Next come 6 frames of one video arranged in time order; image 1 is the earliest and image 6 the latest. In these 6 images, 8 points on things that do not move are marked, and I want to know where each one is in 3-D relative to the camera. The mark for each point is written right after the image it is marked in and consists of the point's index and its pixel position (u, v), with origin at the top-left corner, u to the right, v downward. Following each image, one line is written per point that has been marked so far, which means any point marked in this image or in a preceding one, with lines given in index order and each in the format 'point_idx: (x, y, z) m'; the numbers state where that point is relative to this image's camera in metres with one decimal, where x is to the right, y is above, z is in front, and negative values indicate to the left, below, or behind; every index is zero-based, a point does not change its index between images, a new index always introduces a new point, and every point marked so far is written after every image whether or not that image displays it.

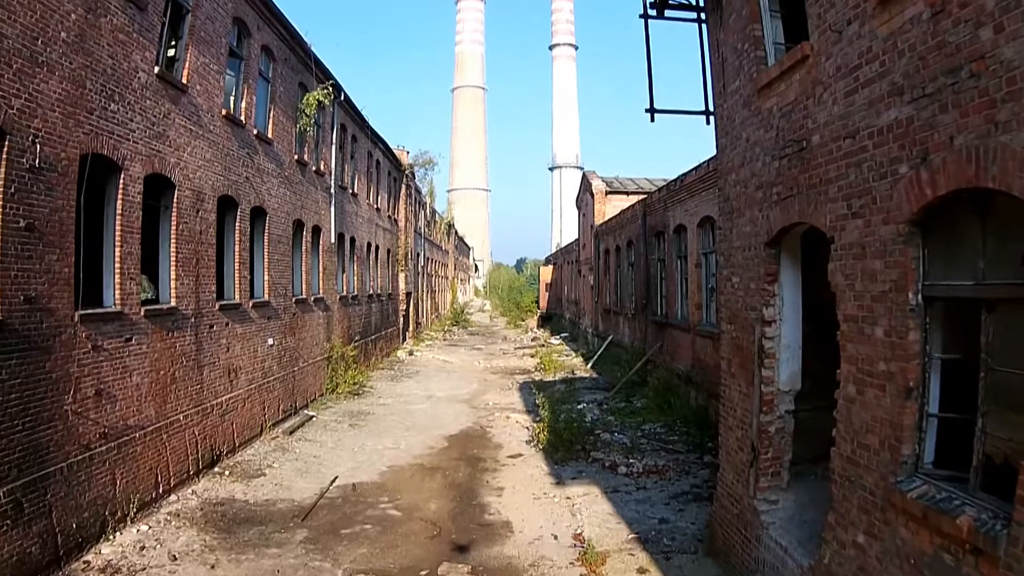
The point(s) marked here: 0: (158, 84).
0: (-4.6, +2.6, +9.3) m
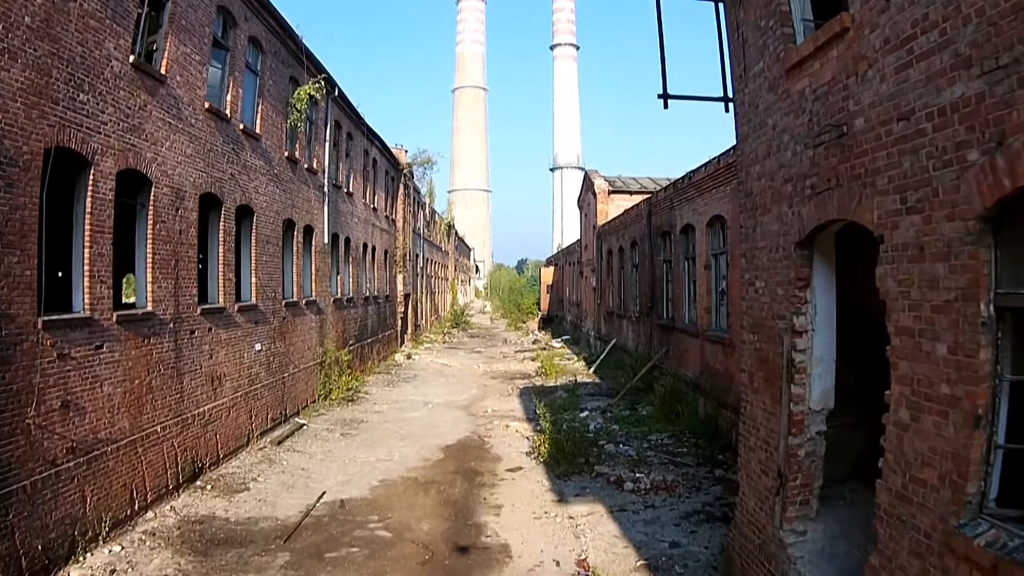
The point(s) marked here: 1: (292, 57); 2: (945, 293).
0: (-4.6, +2.6, +8.7) m
1: (-4.2, +4.4, +13.6) m
2: (+2.0, 0.0, +3.3) m
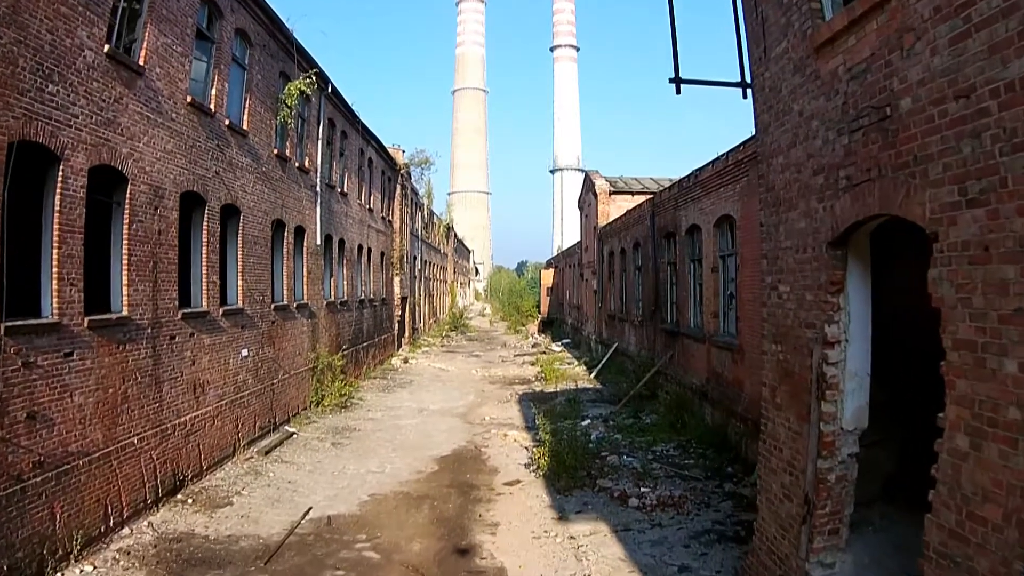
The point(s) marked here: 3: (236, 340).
0: (-4.6, +2.6, +8.2) m
1: (-4.2, +4.3, +13.1) m
2: (+2.0, 0.0, +2.8) m
3: (-4.2, -0.8, +10.9) m
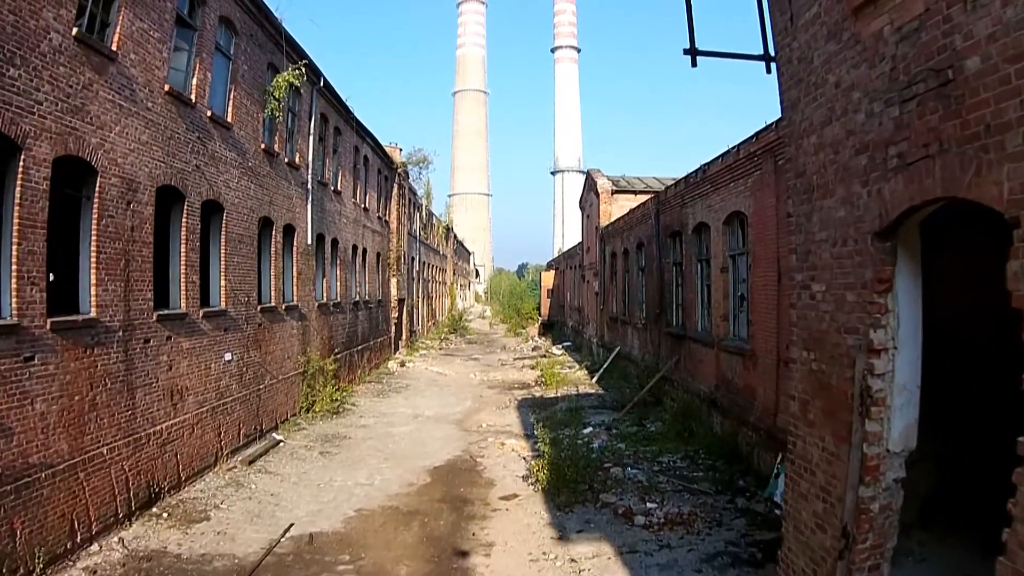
0: (-4.7, +2.6, +7.7) m
1: (-4.2, +4.3, +12.6) m
2: (+1.9, 0.0, +2.2) m
3: (-4.2, -0.8, +10.3) m
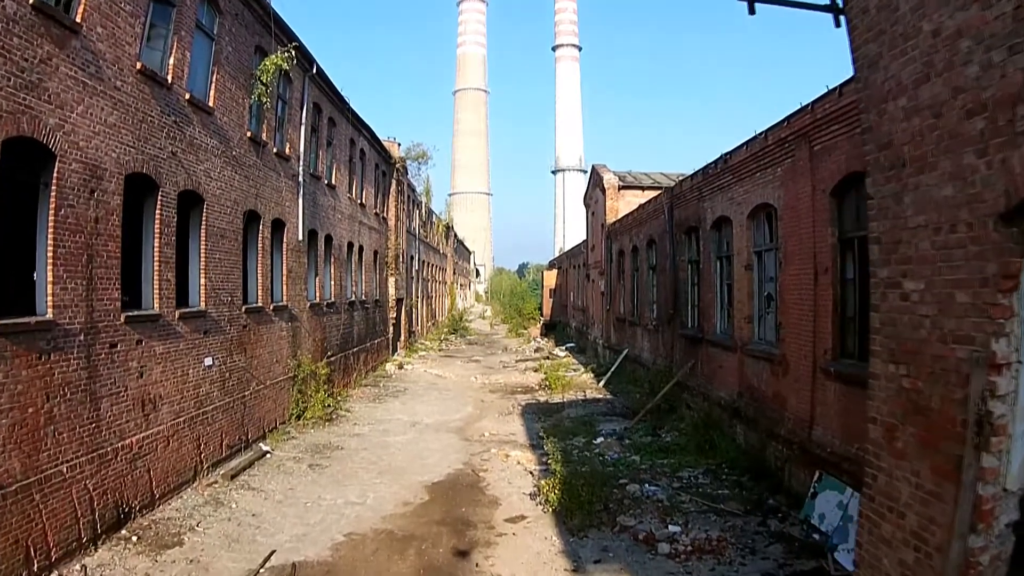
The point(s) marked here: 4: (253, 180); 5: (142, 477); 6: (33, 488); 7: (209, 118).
0: (-4.6, +2.6, +6.8) m
1: (-4.2, +4.3, +11.7) m
2: (+2.0, 0.0, +1.4) m
3: (-4.1, -0.8, +9.4) m
4: (-4.1, +1.7, +11.4) m
5: (-4.3, -2.2, +8.3) m
6: (-4.5, -1.9, +6.7) m
7: (-4.2, +2.4, +10.0) m
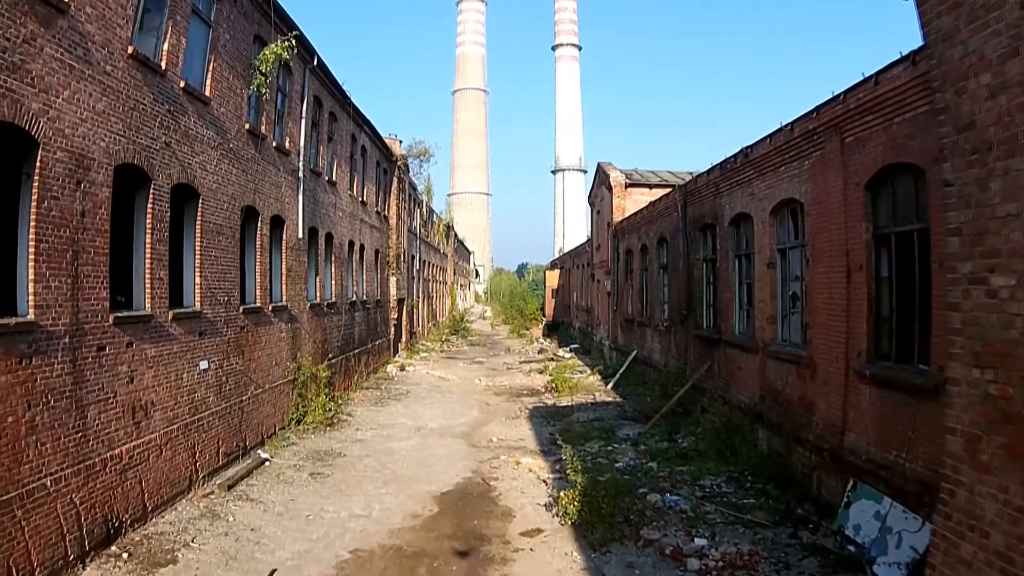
0: (-4.4, +2.6, +6.3) m
1: (-4.0, +4.4, +11.2) m
2: (+2.2, 0.0, +0.9) m
3: (-4.0, -0.8, +8.9) m
4: (-3.9, +1.7, +10.9) m
5: (-4.1, -2.2, +7.8) m
6: (-4.3, -1.9, +6.2) m
7: (-4.1, +2.4, +9.5) m
